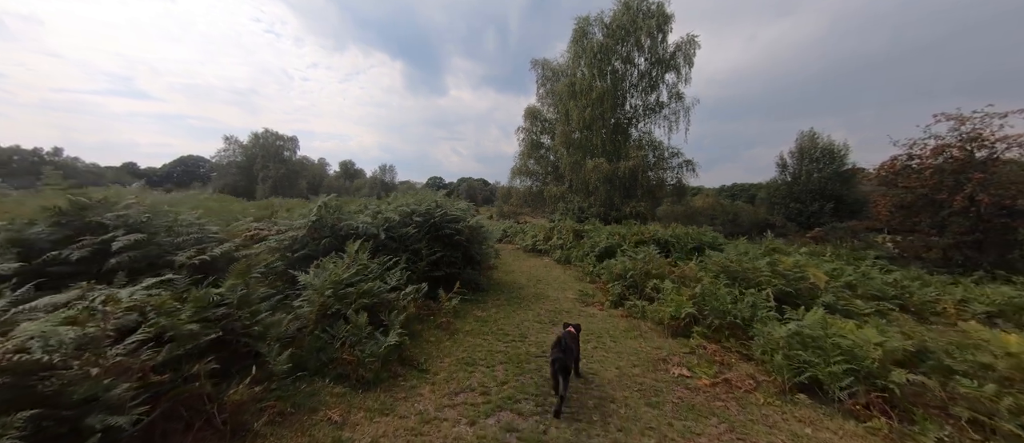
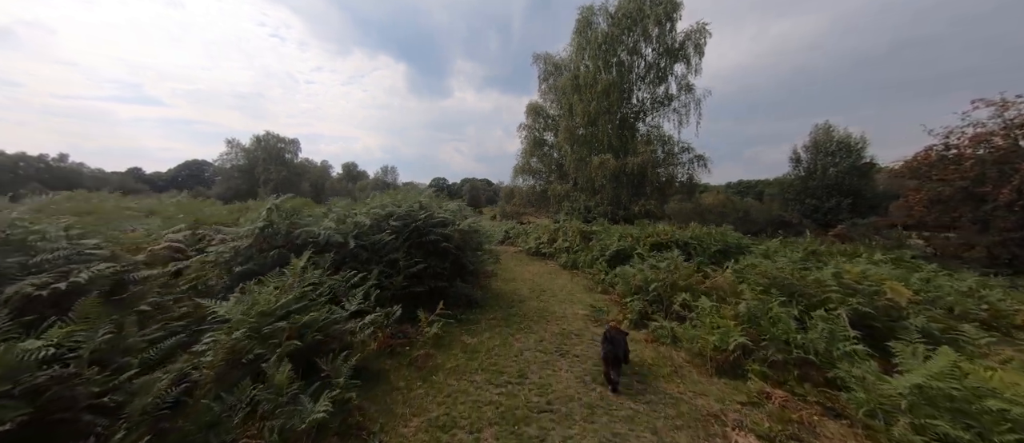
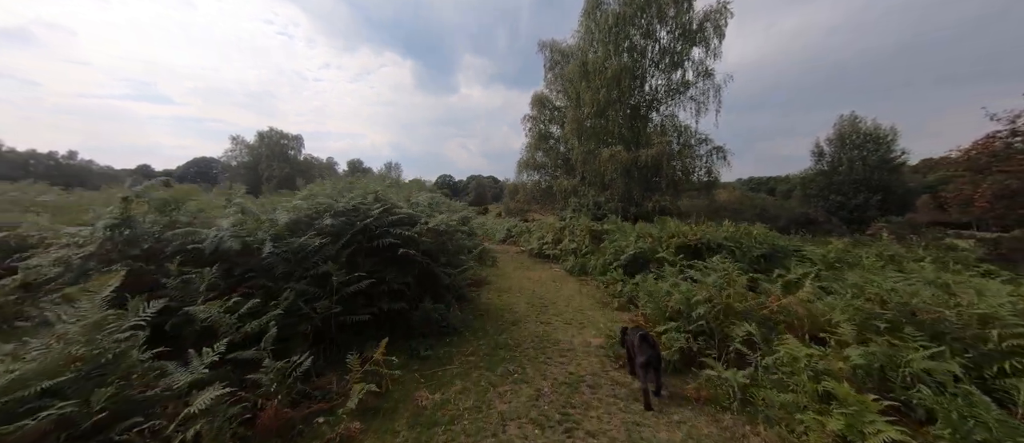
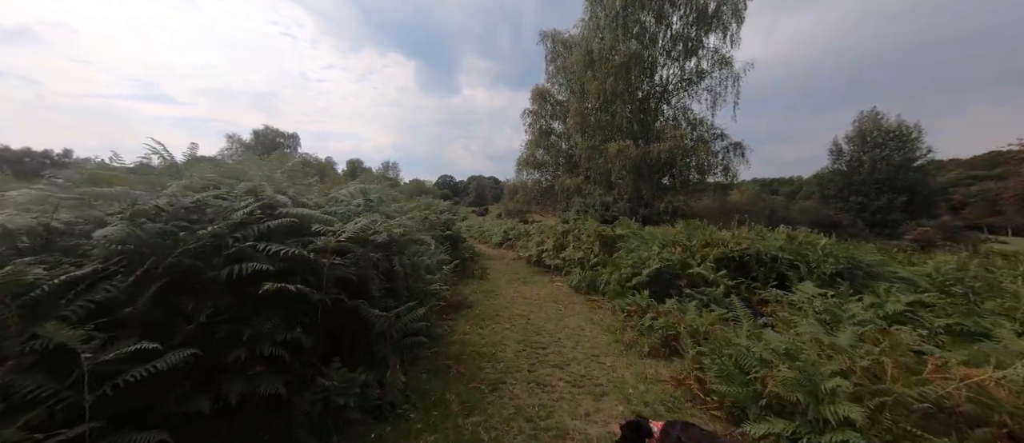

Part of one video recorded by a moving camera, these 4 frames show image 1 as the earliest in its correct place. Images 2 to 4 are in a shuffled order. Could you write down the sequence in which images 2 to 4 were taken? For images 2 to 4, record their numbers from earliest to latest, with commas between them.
2, 3, 4
